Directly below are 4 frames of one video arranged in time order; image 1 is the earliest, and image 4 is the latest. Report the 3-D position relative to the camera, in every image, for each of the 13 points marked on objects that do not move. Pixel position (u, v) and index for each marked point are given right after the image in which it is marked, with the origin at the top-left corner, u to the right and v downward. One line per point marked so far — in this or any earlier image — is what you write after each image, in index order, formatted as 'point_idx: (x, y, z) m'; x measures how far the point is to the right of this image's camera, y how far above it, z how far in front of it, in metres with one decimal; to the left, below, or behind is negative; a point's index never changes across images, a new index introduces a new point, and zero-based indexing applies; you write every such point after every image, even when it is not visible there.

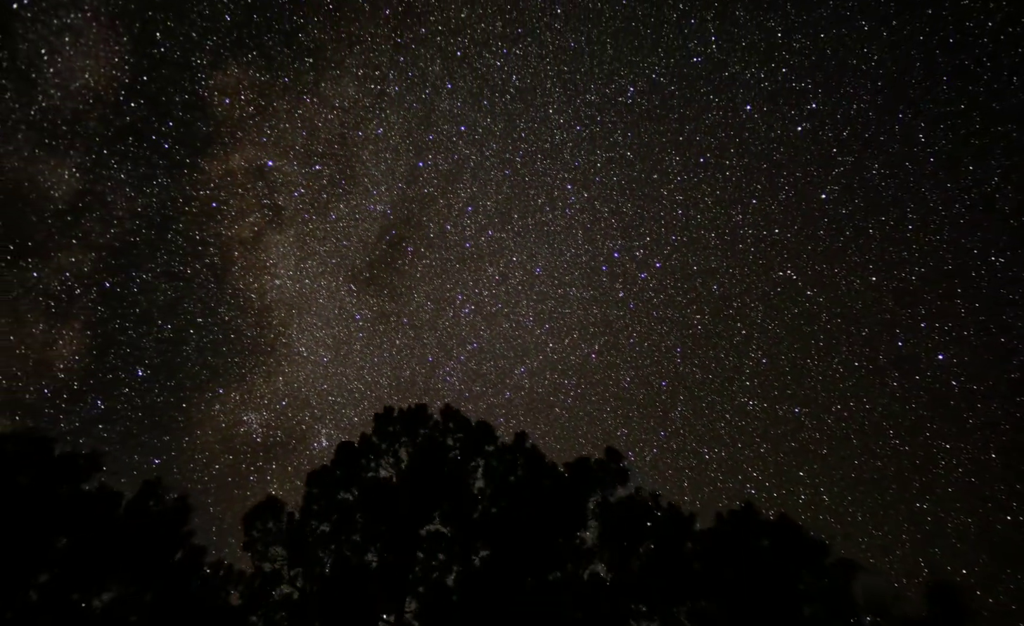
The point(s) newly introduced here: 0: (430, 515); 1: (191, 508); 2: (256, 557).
0: (-1.1, -2.7, +10.1) m
1: (-4.0, -2.5, +9.4) m
2: (-3.3, -3.1, +9.7) m
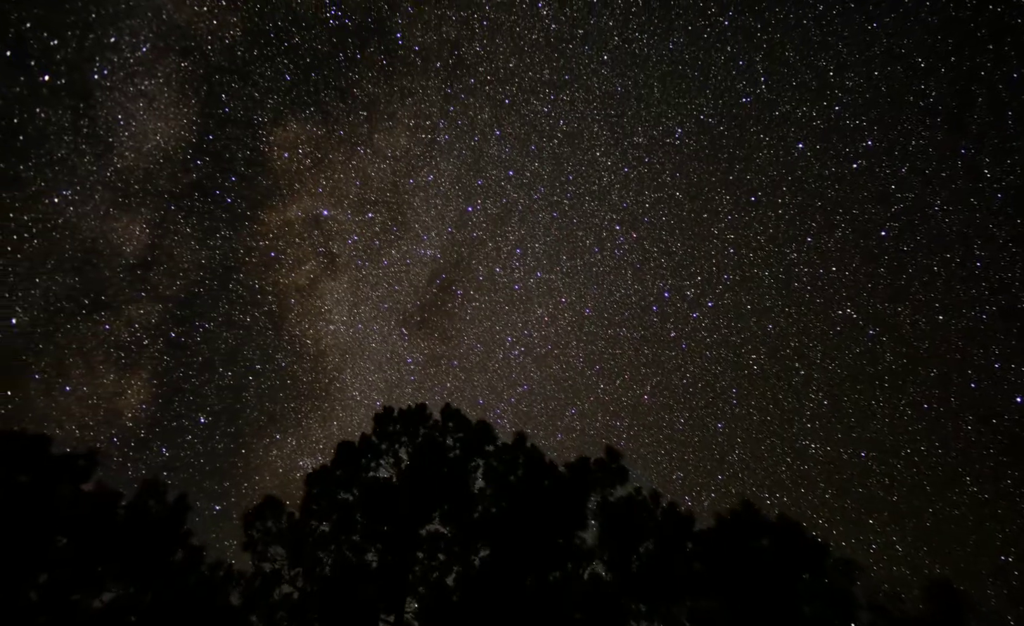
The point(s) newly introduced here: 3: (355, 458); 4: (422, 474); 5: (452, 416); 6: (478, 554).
0: (-1.1, -2.7, +10.0) m
1: (-4.1, -2.5, +9.5) m
2: (-3.3, -3.1, +9.7) m
3: (-2.1, -1.9, +10.1) m
4: (-1.2, -2.1, +10.1) m
5: (-0.8, -1.4, +10.1) m
6: (-0.4, -3.1, +9.6) m
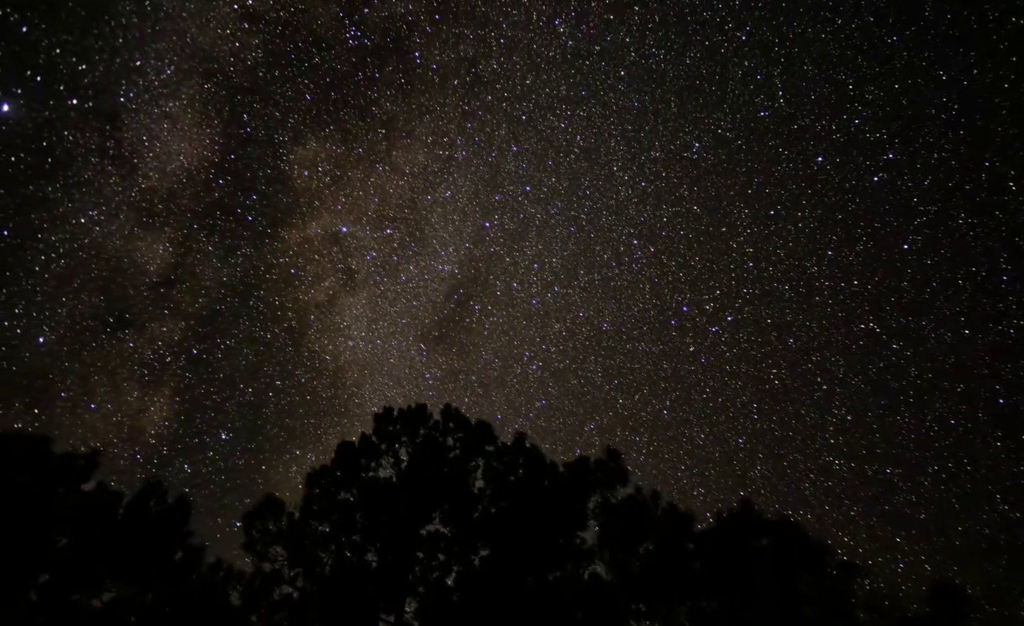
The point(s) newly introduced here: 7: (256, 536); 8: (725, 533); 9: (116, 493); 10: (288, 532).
0: (-1.1, -2.7, +9.9) m
1: (-4.1, -2.5, +9.6) m
2: (-3.3, -3.1, +9.7) m
3: (-2.1, -1.9, +10.1) m
4: (-1.2, -2.1, +10.0) m
5: (-0.8, -1.4, +10.1) m
6: (-0.4, -3.1, +9.6) m
7: (-3.3, -2.9, +9.8) m
8: (+2.4, -2.5, +8.6) m
9: (-4.8, -2.2, +9.3) m
10: (-2.9, -2.9, +9.9) m
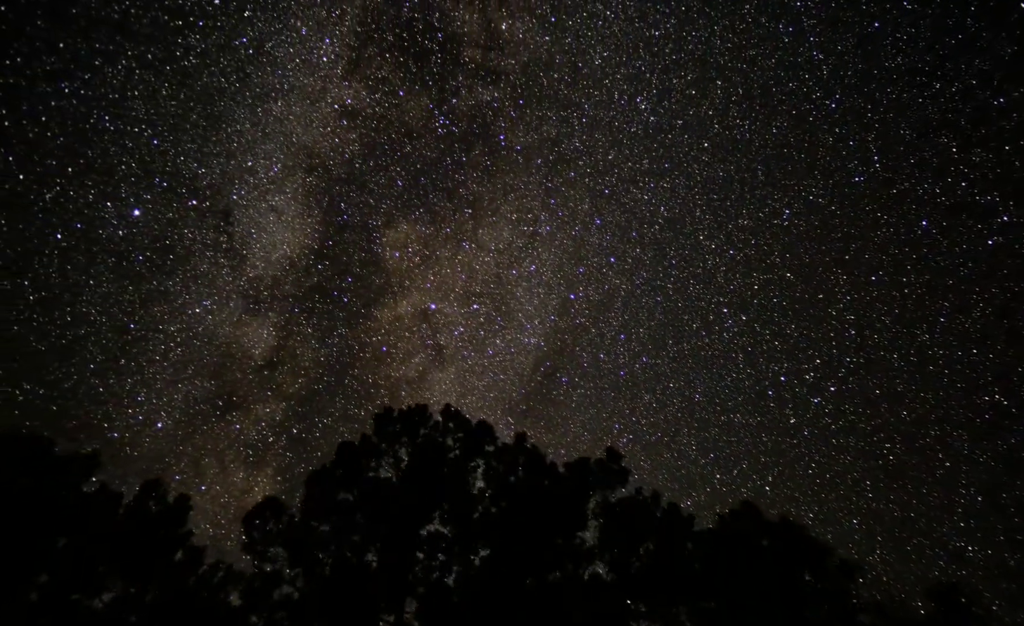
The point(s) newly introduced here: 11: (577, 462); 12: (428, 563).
0: (-1.0, -2.6, +9.5) m
1: (-4.0, -2.4, +9.5) m
2: (-3.3, -3.1, +9.5) m
3: (-2.0, -1.9, +9.8) m
4: (-1.1, -2.1, +9.6) m
5: (-0.7, -1.3, +9.7) m
6: (-0.4, -2.9, +9.0) m
7: (-3.3, -2.8, +9.6) m
8: (+2.3, -2.1, +7.7) m
9: (-4.9, -2.2, +9.3) m
10: (-2.9, -2.8, +9.6) m
11: (+0.8, -1.8, +9.1) m
12: (-1.0, -3.1, +9.2) m
